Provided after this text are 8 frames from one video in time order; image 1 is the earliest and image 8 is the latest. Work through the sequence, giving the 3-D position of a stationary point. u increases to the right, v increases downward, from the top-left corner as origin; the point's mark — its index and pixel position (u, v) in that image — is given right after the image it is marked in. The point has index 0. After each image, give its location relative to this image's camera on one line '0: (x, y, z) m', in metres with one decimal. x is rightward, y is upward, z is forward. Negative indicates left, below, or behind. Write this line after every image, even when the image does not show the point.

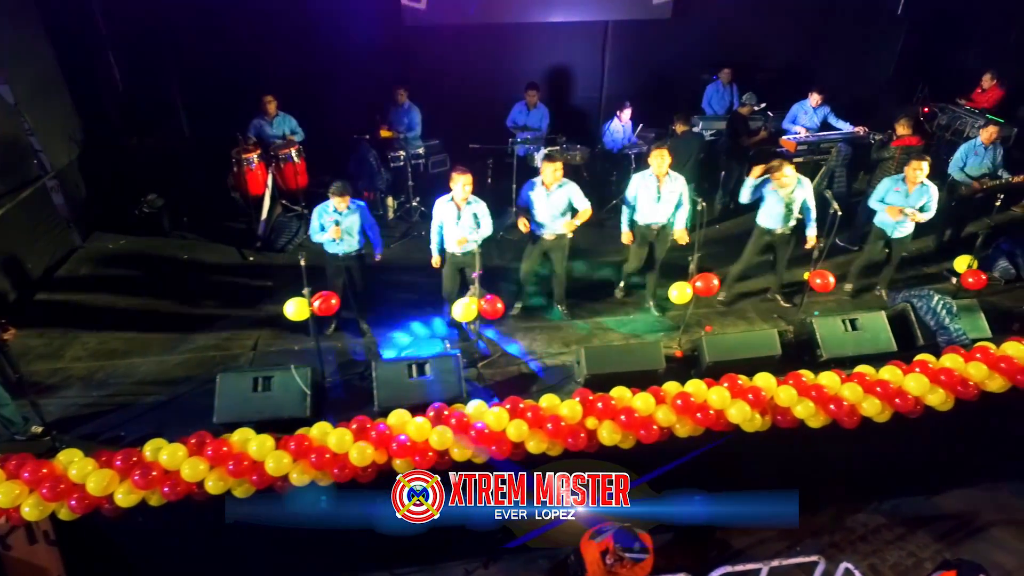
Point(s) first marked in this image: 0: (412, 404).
0: (-0.7, -0.8, +4.3) m
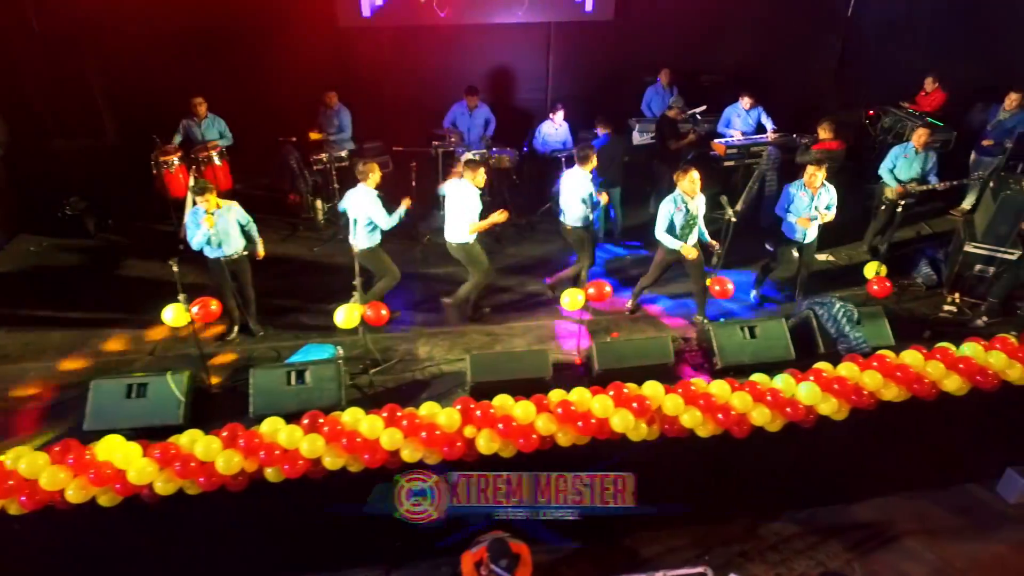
0: (-1.6, -0.9, +4.2) m
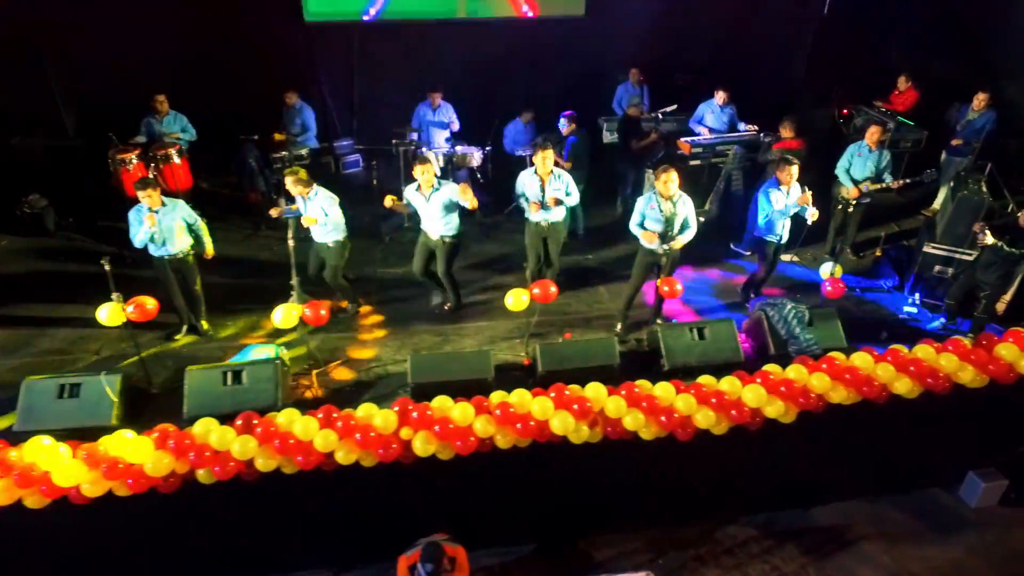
0: (-2.0, -0.9, +4.2) m
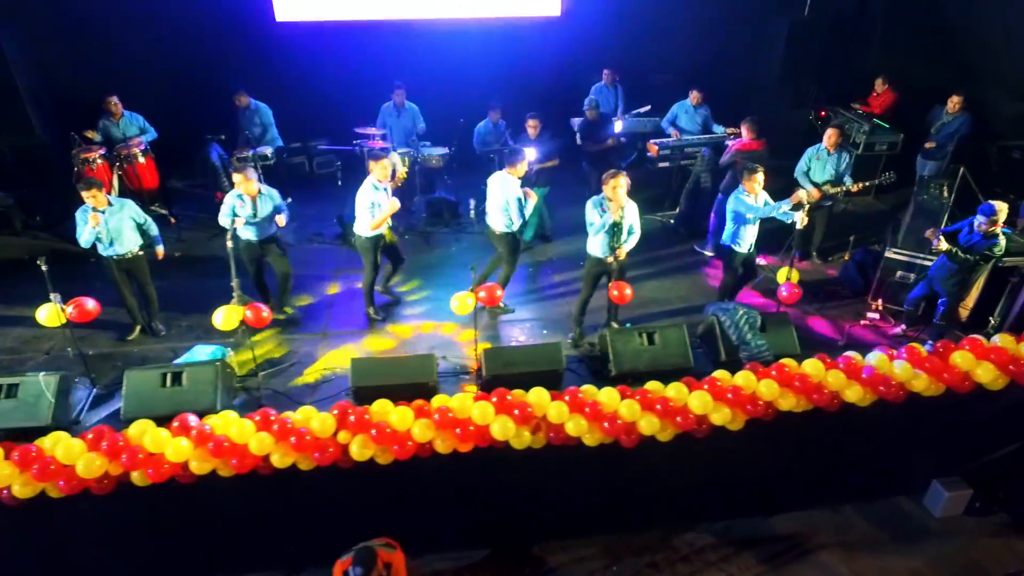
0: (-2.4, -0.9, +4.2) m
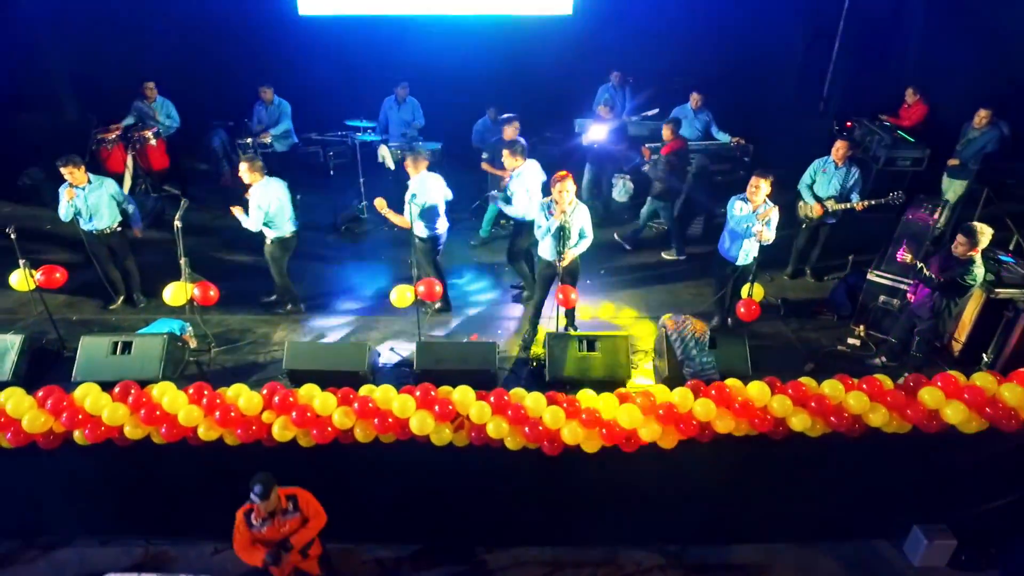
0: (-2.9, -0.7, +4.4) m
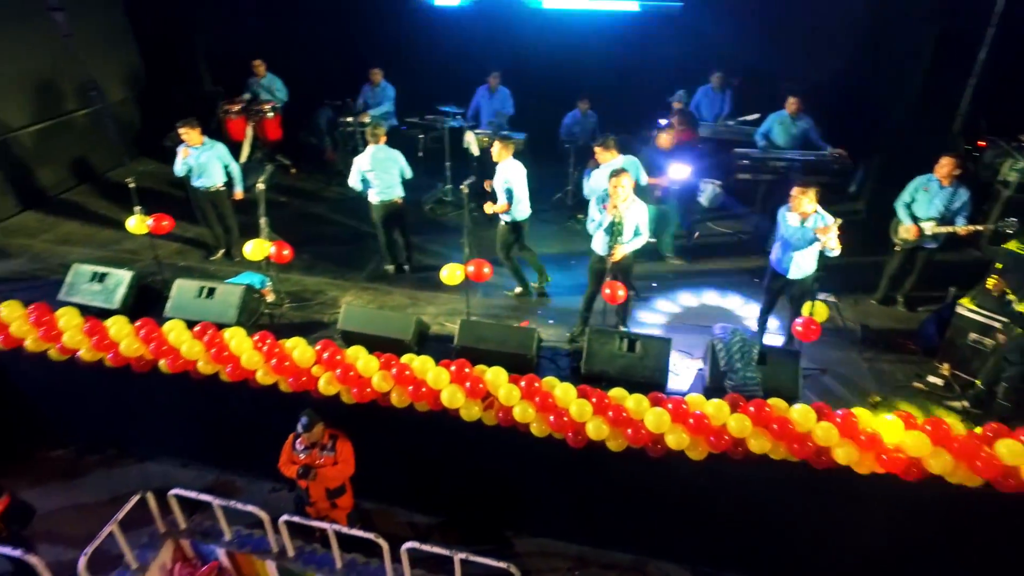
0: (-2.6, -0.3, +5.0) m
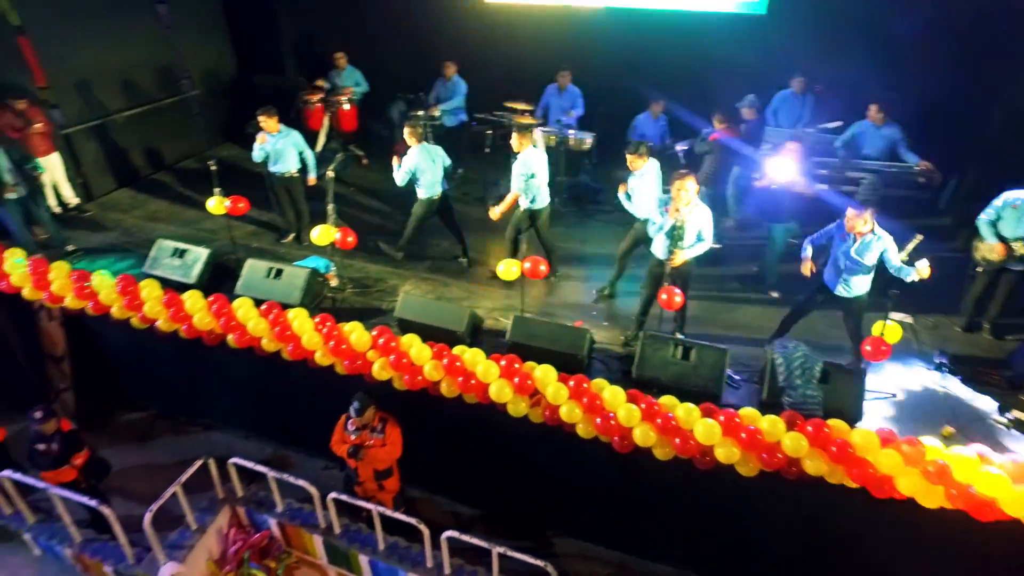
0: (-2.1, -0.1, +5.2) m
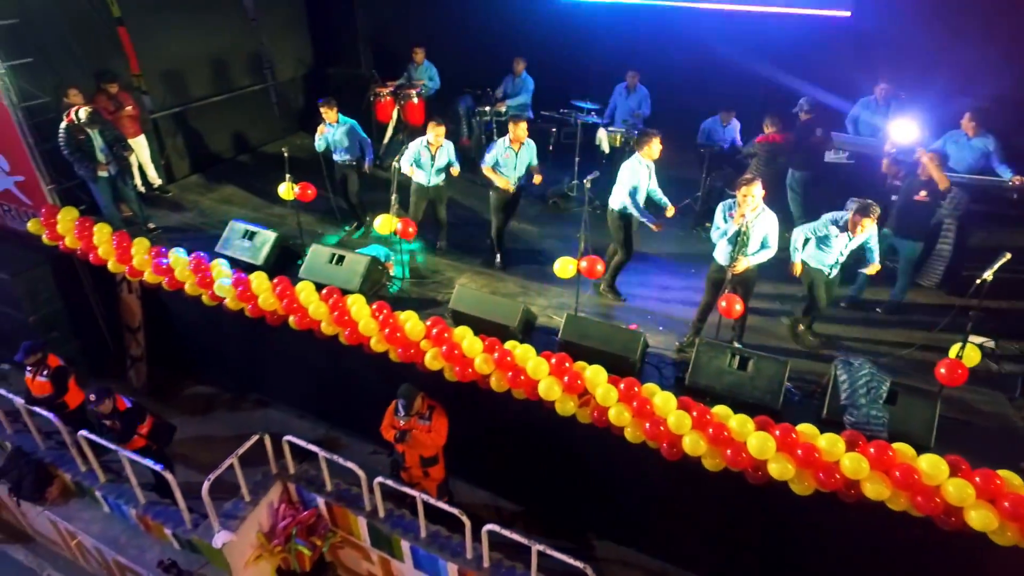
0: (-1.7, 0.0, +5.4) m
